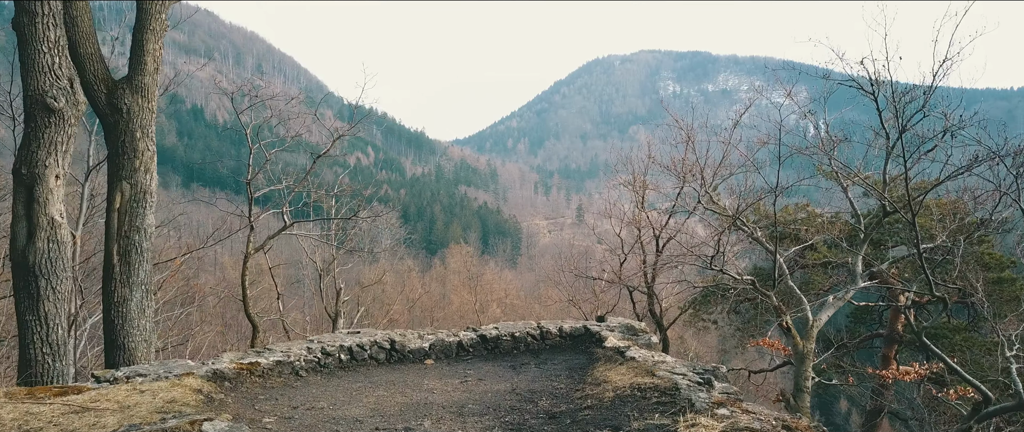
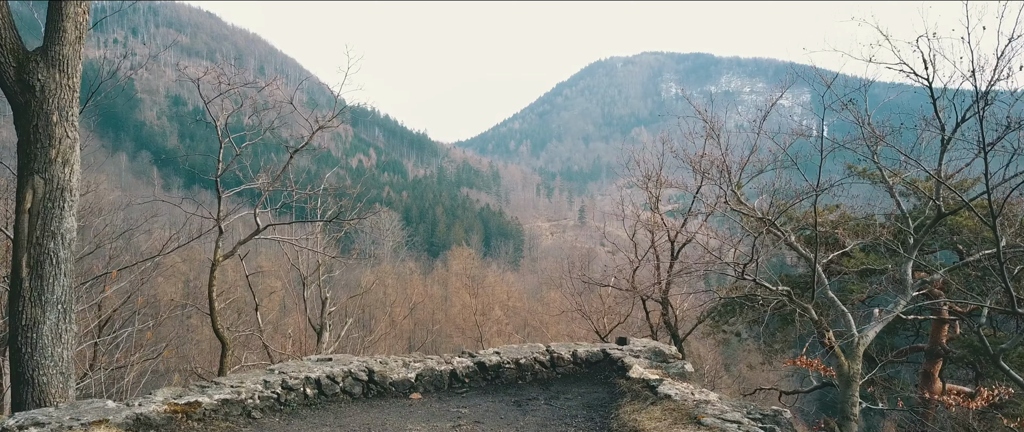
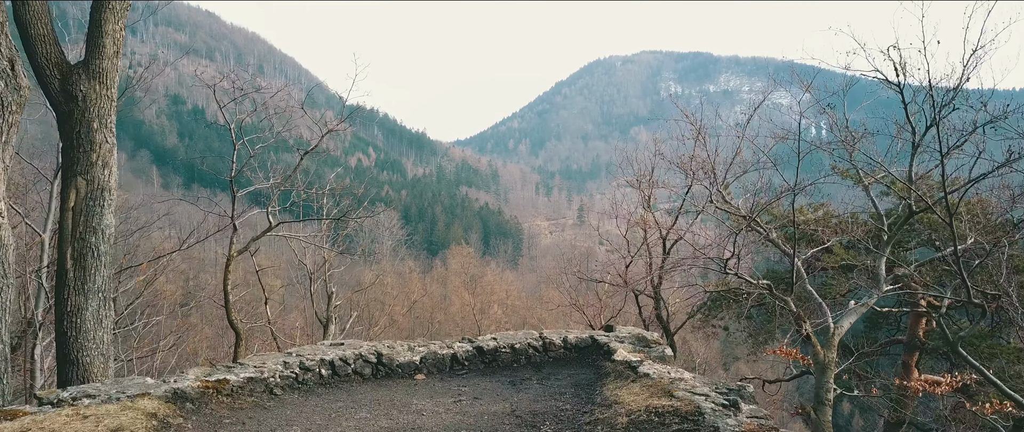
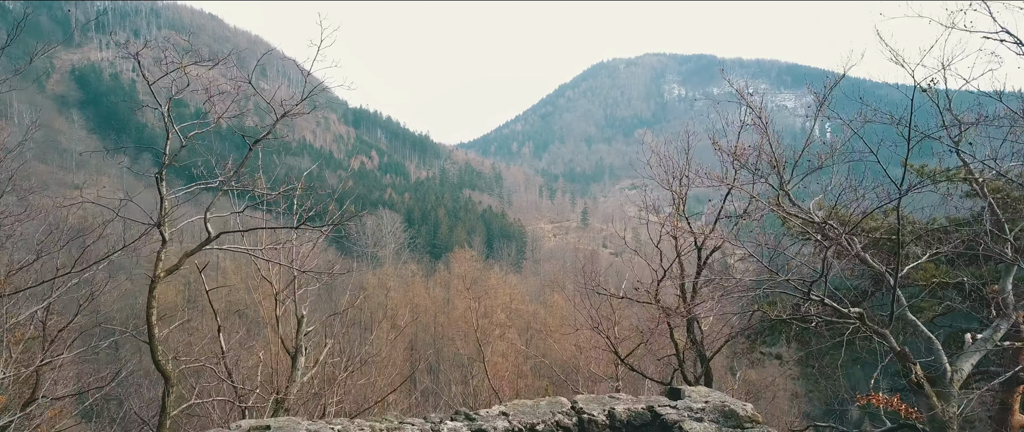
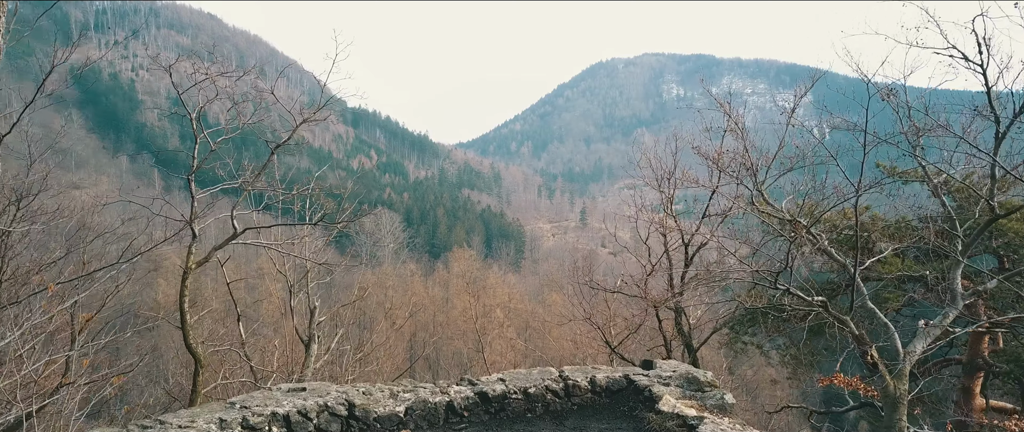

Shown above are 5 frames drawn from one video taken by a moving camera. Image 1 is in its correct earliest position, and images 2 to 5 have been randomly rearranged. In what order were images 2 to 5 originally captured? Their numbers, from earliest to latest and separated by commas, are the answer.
3, 2, 5, 4
